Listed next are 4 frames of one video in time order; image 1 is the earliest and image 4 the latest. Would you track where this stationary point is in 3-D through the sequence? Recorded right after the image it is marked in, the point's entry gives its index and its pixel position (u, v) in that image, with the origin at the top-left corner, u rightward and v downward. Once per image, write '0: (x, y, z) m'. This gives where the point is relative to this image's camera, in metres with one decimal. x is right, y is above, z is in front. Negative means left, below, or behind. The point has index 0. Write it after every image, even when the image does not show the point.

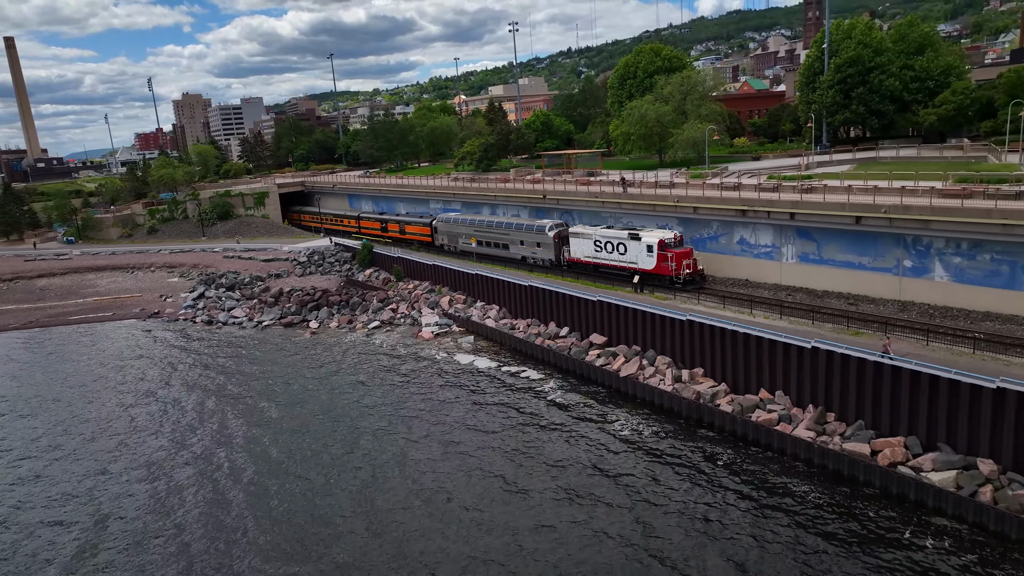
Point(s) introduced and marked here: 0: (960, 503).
0: (+11.7, -5.6, +18.7) m
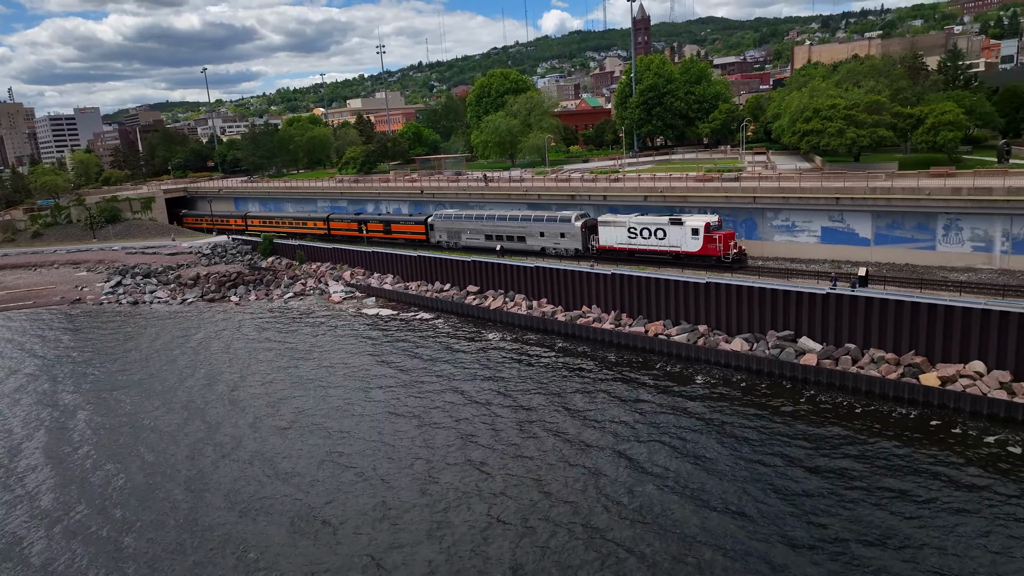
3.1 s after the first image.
0: (+8.0, -2.7, +32.5) m
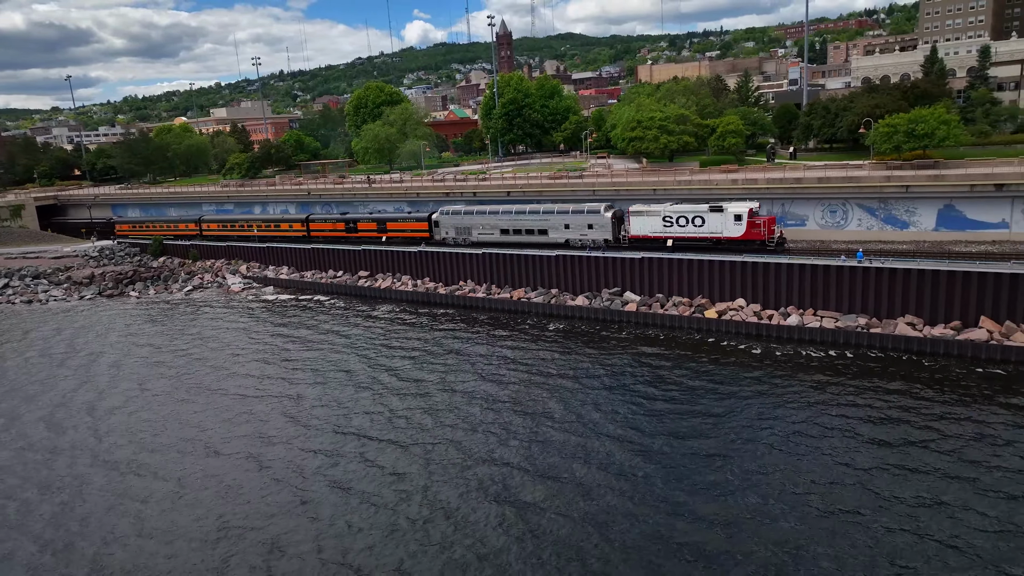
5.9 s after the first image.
0: (+1.8, -1.1, +41.3) m
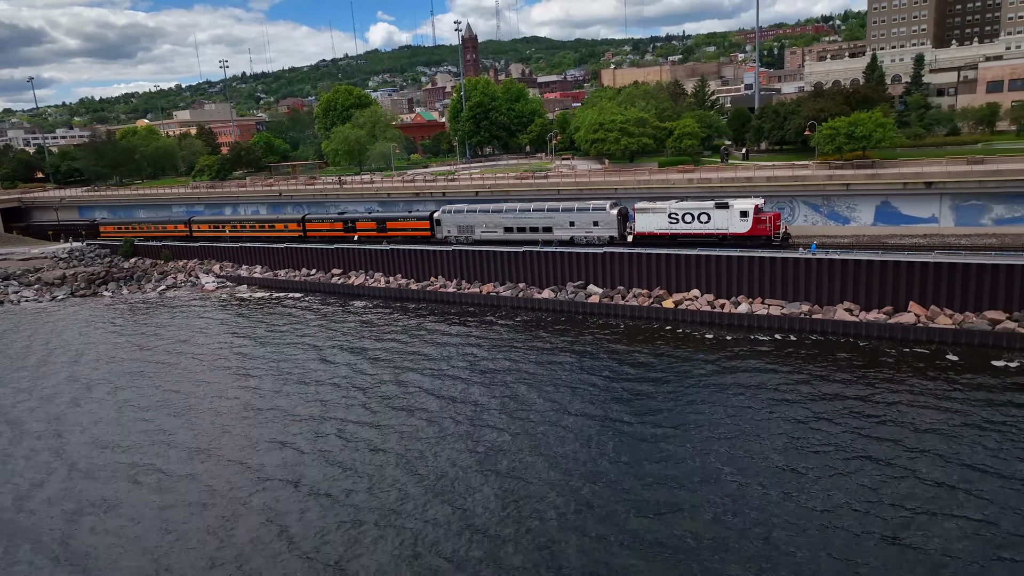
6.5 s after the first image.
0: (-0.1, -0.7, +43.4) m
